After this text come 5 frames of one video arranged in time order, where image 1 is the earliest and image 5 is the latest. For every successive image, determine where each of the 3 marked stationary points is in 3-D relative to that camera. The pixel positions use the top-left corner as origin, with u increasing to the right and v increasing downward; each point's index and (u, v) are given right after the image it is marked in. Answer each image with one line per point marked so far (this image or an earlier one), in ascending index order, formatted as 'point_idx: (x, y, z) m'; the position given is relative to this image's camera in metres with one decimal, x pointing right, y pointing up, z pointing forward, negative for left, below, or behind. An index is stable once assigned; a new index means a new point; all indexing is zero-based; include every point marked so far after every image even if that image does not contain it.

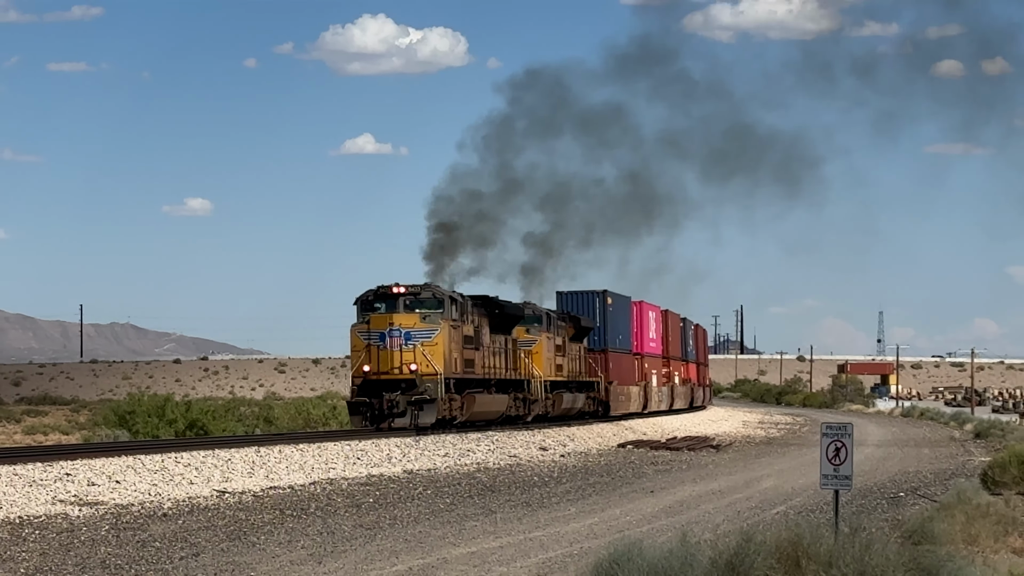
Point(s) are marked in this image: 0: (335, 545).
0: (-2.2, -3.1, +12.6) m
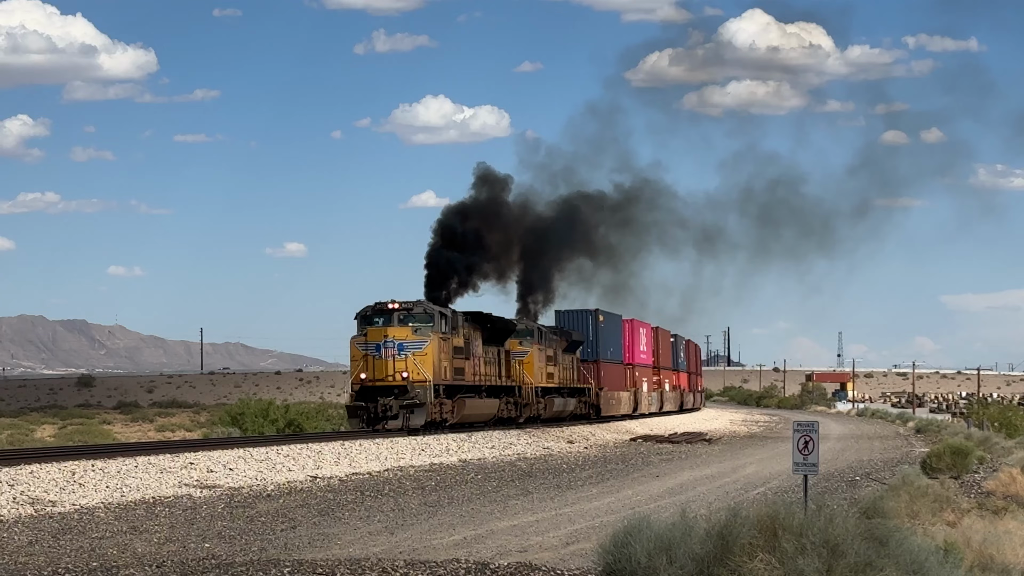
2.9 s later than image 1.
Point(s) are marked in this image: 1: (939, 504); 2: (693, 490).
0: (-1.7, -3.5, +15.7) m
1: (+6.8, -3.4, +16.4) m
2: (+3.0, -3.3, +17.1) m
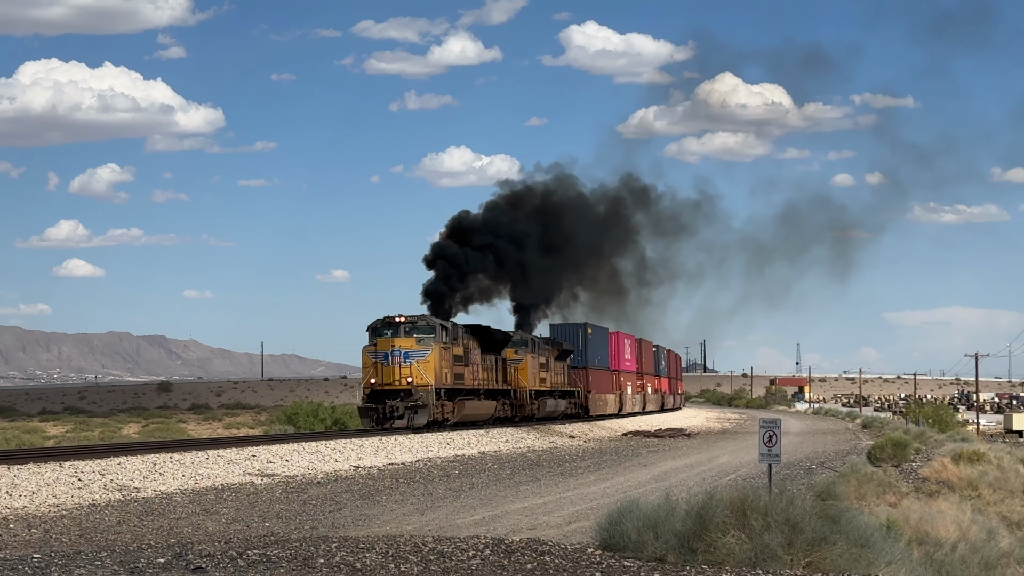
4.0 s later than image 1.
0: (-1.5, -3.9, +18.6) m
1: (+7.0, -3.8, +19.3) m
2: (+3.2, -3.7, +20.0) m
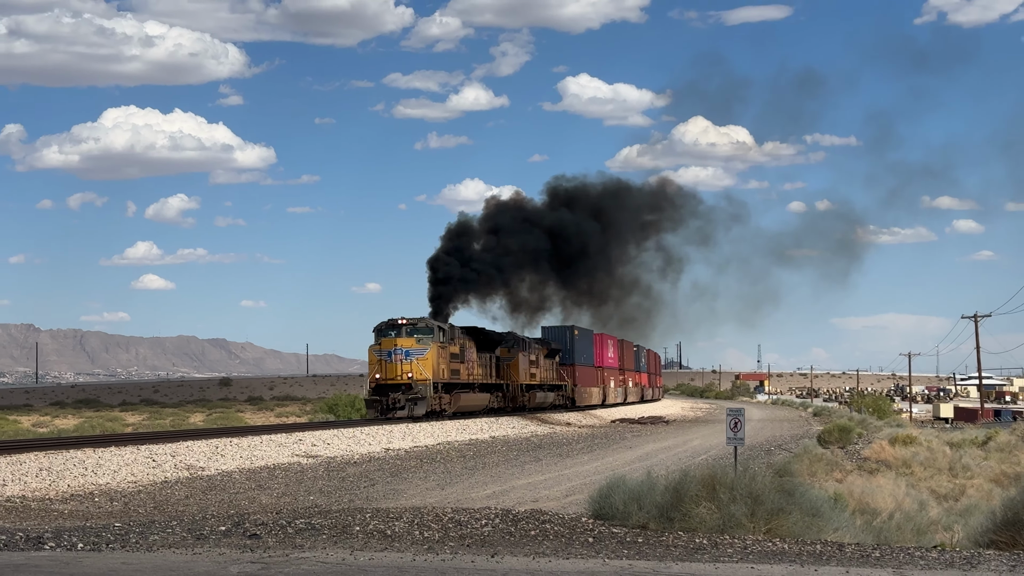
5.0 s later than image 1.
0: (-1.3, -4.1, +22.0) m
1: (+7.1, -4.0, +22.7) m
2: (+3.3, -3.9, +23.4) m
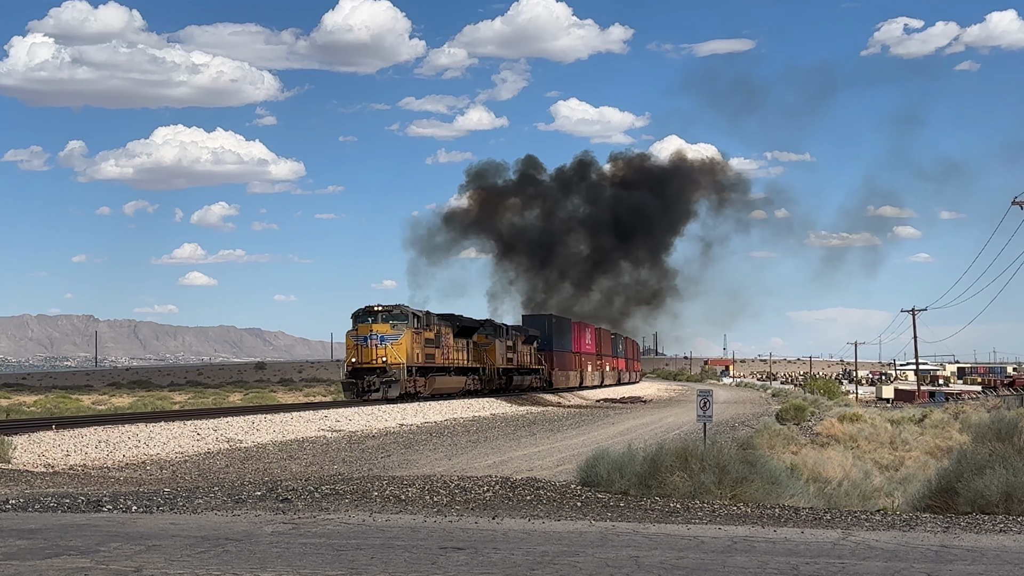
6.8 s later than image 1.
0: (-1.4, -4.0, +25.2) m
1: (+7.0, -3.9, +26.0) m
2: (+3.3, -3.8, +26.7) m
